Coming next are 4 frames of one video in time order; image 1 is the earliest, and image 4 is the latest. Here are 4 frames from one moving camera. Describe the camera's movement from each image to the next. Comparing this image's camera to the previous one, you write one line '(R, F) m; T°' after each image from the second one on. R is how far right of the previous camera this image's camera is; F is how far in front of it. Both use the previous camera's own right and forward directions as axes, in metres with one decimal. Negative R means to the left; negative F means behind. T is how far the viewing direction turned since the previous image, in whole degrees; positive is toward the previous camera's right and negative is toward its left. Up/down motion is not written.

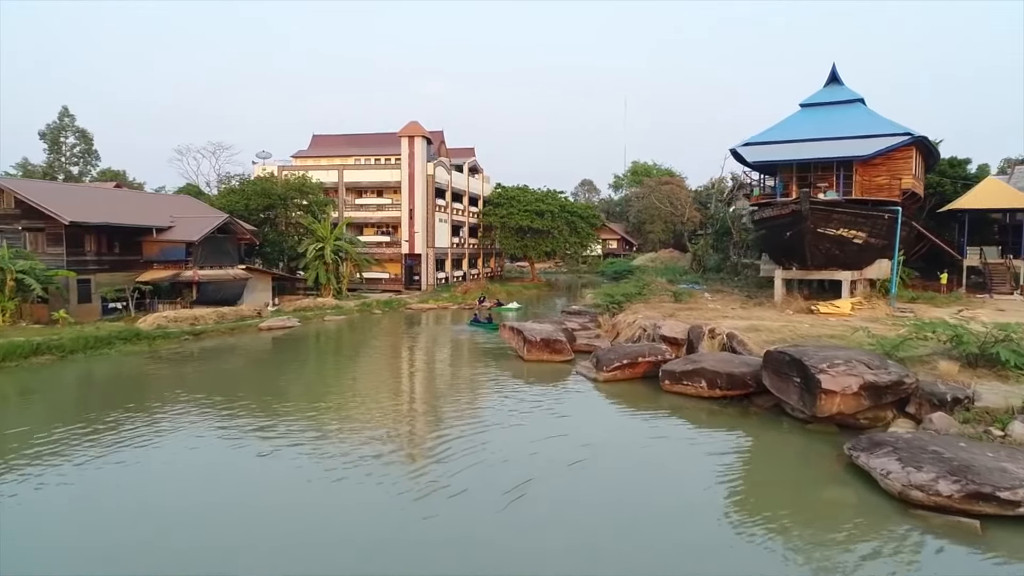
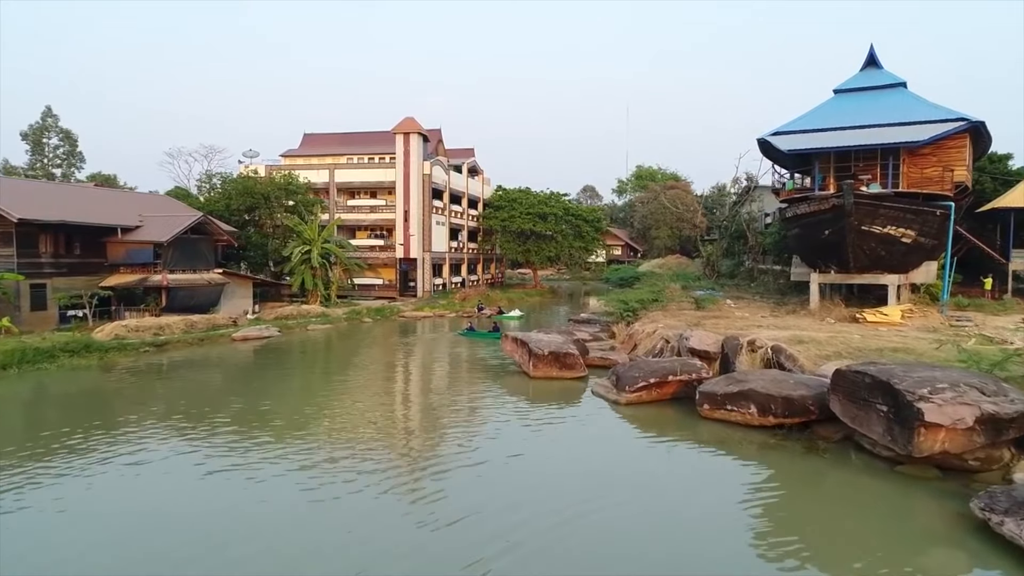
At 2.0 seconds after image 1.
(-0.1, +2.7) m; 0°
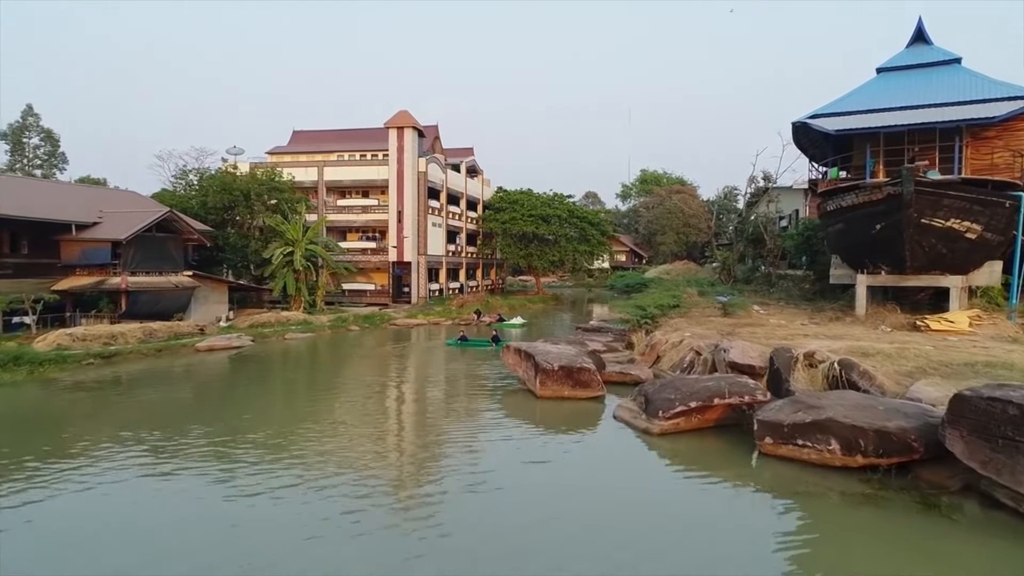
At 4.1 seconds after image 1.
(0.0, +2.8) m; 0°
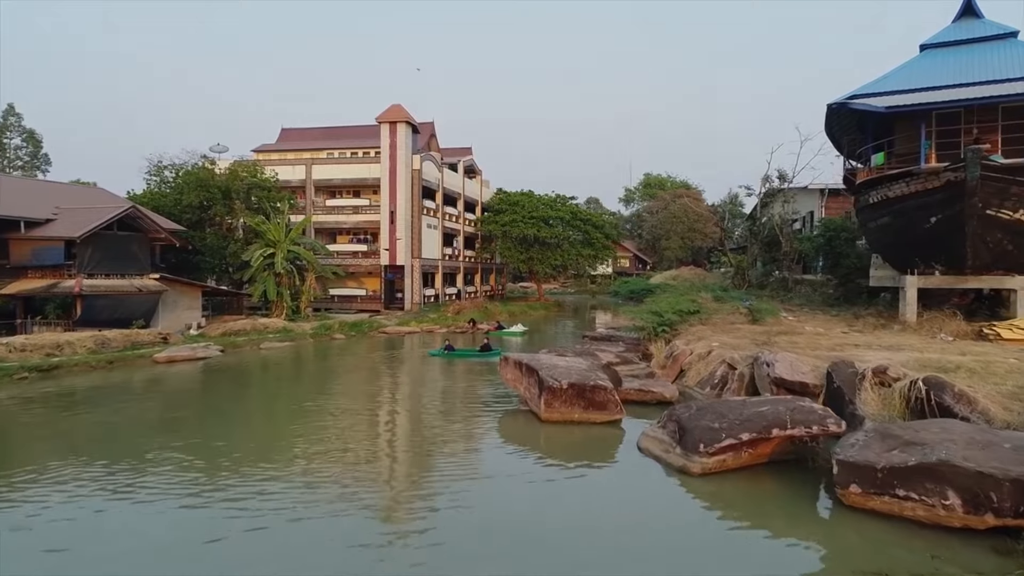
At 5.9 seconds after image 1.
(0.0, +2.4) m; 0°
